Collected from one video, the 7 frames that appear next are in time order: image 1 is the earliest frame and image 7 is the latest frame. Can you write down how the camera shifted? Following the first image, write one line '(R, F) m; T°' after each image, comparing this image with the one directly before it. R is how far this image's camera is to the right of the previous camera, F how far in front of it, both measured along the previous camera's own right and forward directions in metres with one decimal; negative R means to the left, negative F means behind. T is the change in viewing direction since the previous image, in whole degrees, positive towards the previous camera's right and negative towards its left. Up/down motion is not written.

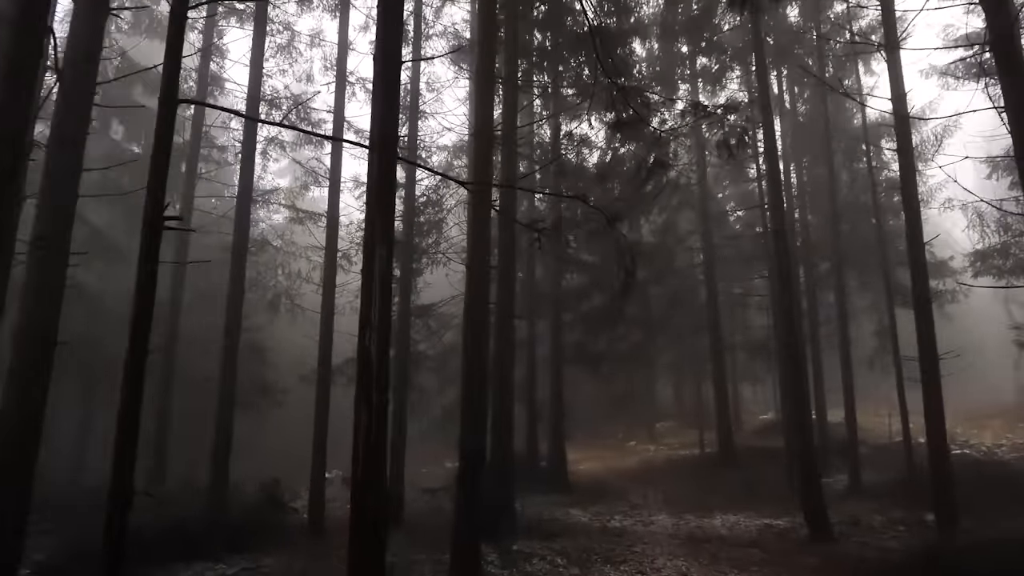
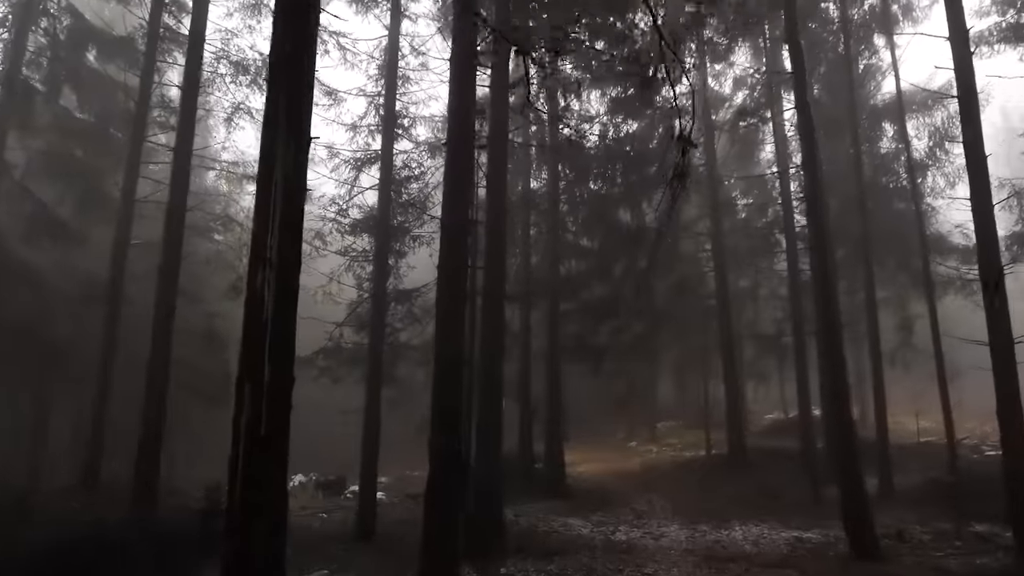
(+0.1, +1.3) m; 0°
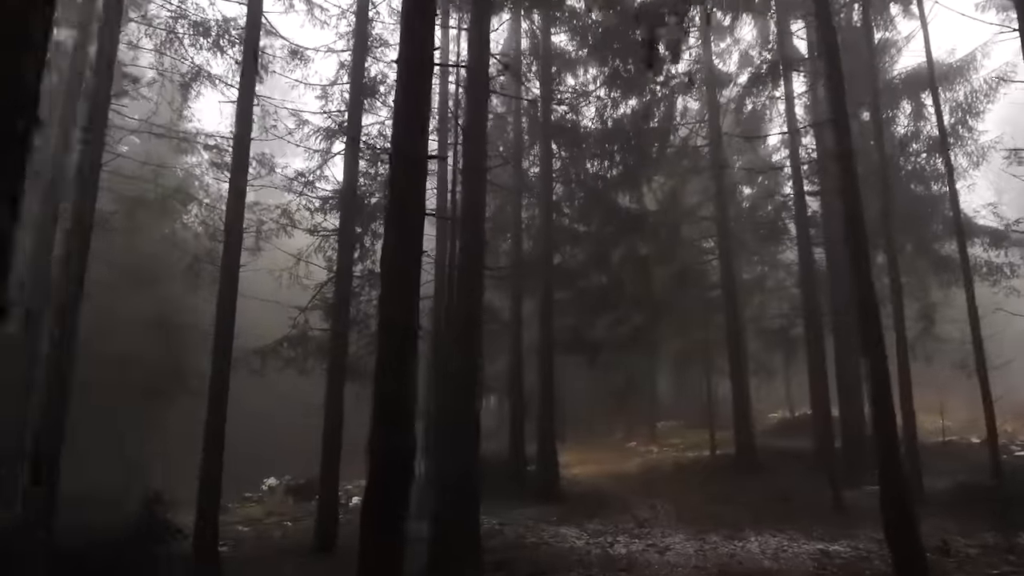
(+0.2, +1.1) m; 0°
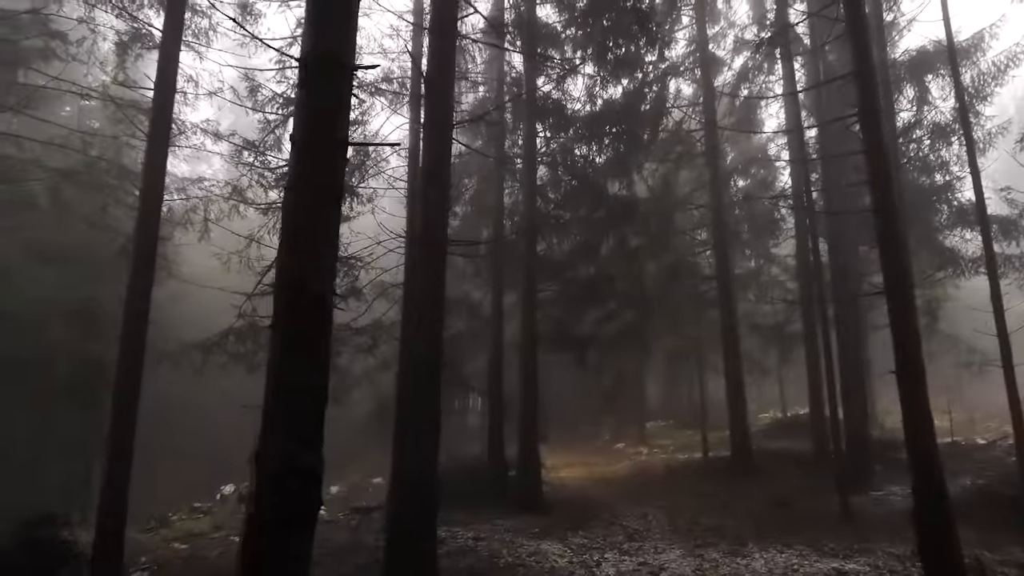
(+0.1, +0.9) m; +1°
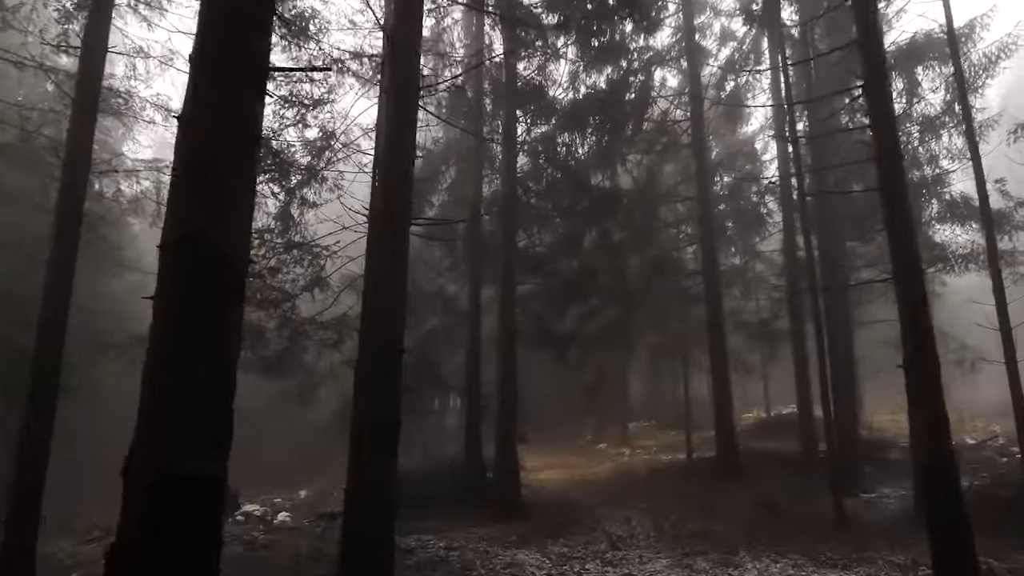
(+0.1, +0.6) m; +2°
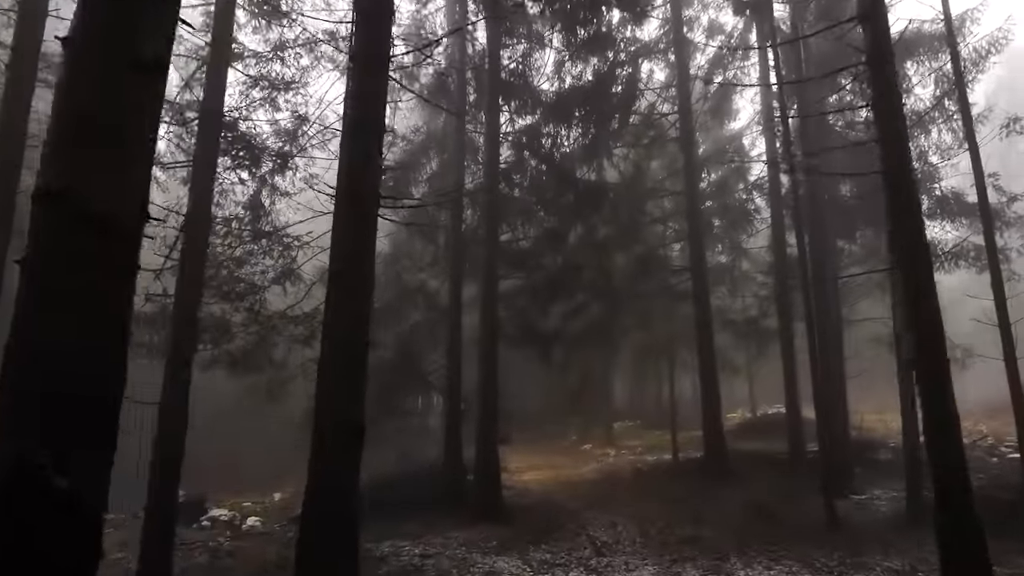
(0.0, +0.4) m; +1°
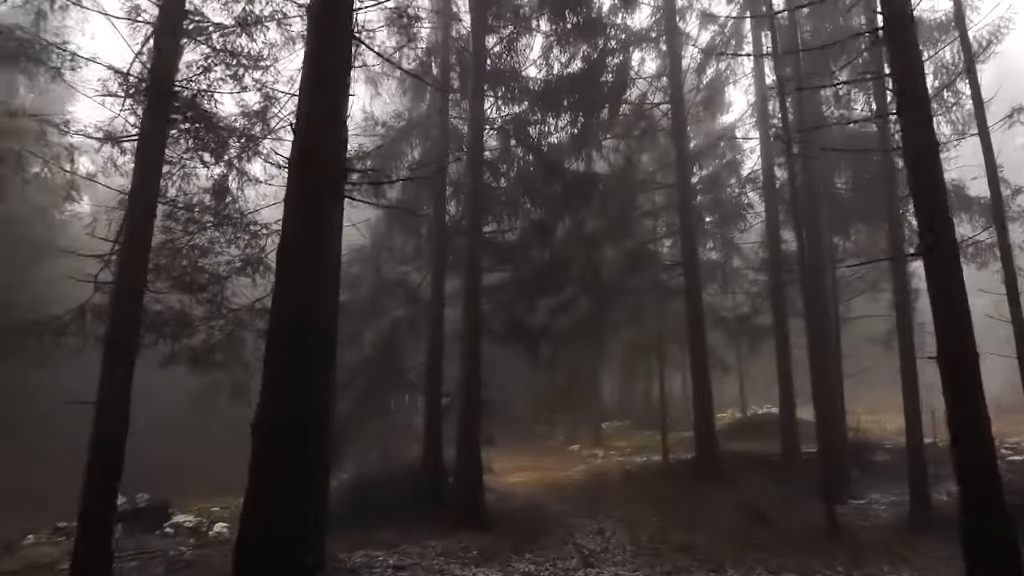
(+0.1, +0.5) m; +1°
